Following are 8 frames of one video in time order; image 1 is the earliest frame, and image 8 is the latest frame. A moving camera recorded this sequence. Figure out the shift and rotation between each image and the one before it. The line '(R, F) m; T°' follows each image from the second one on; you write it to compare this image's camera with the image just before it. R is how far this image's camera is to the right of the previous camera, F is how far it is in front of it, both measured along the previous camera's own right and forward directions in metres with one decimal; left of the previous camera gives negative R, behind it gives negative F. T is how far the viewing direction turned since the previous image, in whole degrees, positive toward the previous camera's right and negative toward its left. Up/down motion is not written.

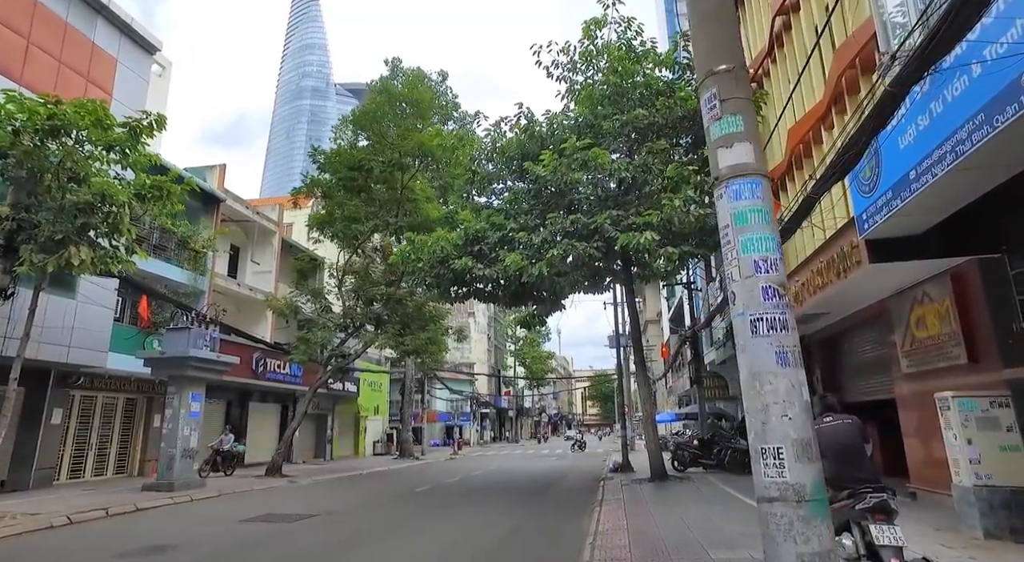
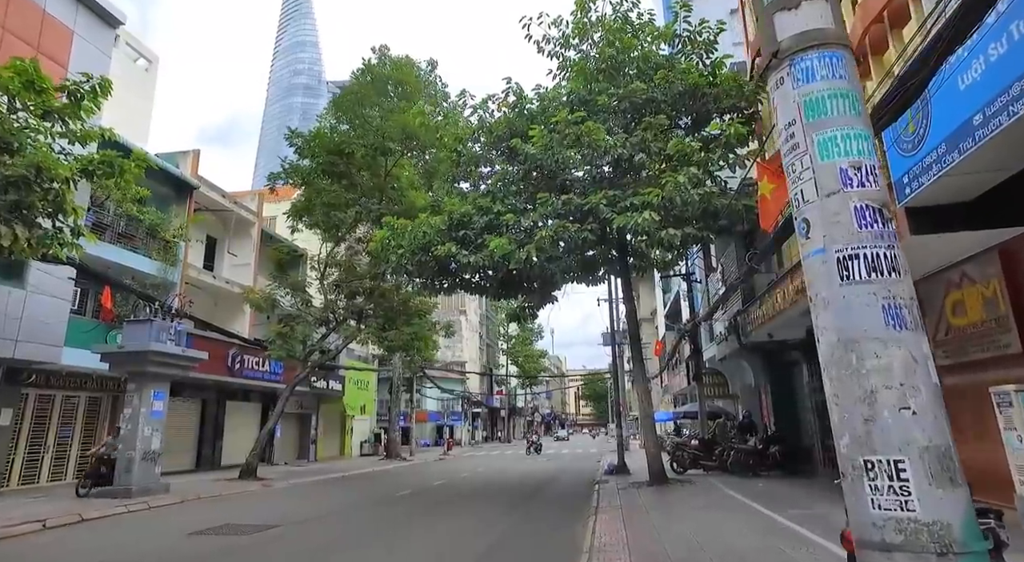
(+0.1, +1.0) m; +1°
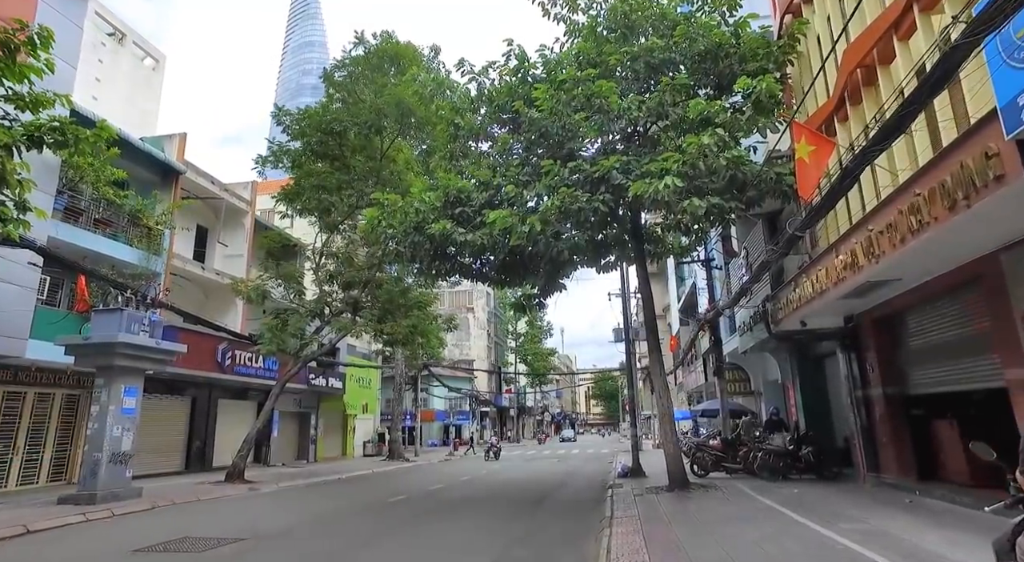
(+0.1, +1.2) m; -1°
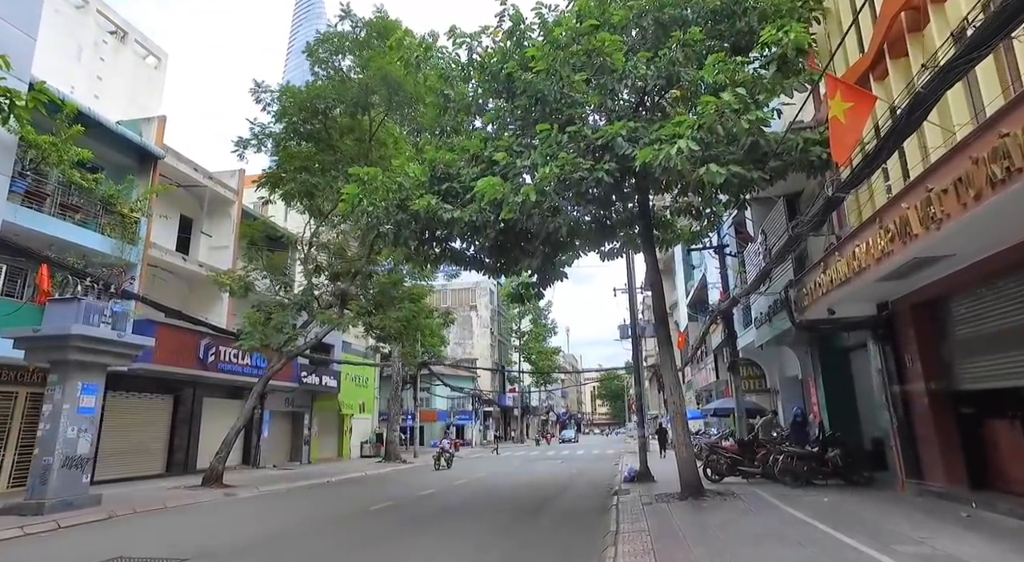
(+0.2, +1.1) m; -1°
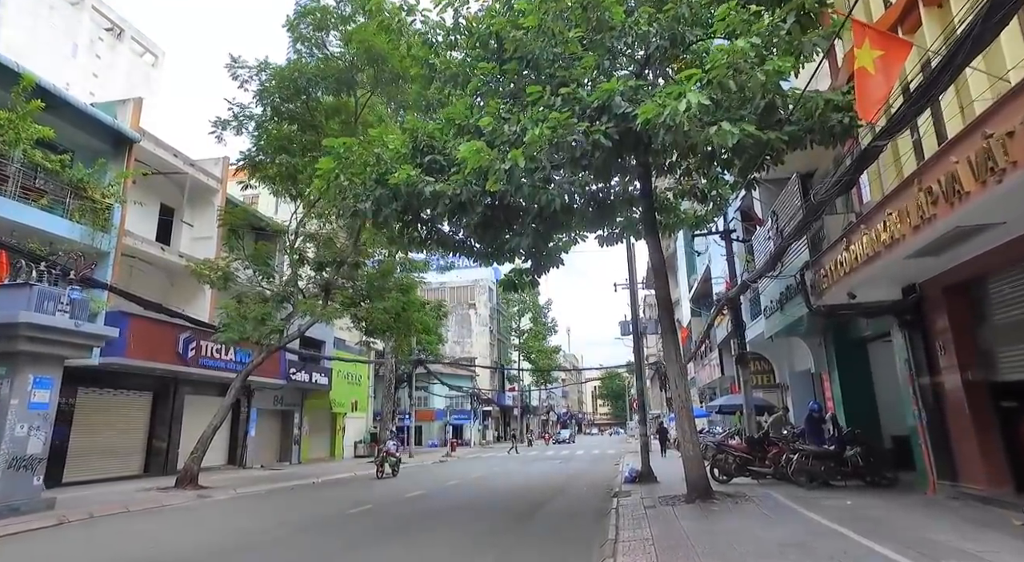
(+0.2, +0.9) m; 0°
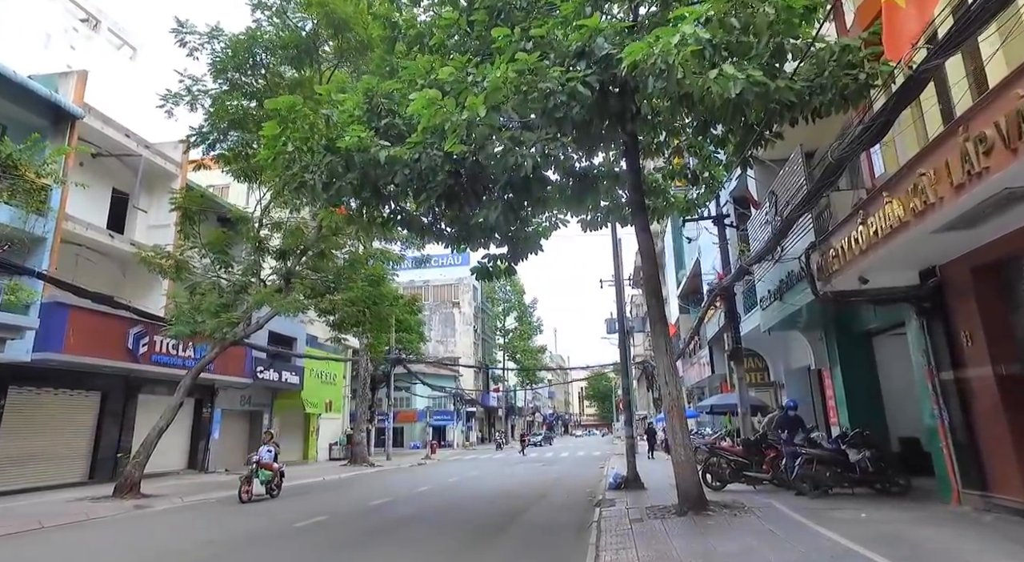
(+0.3, +1.1) m; +1°
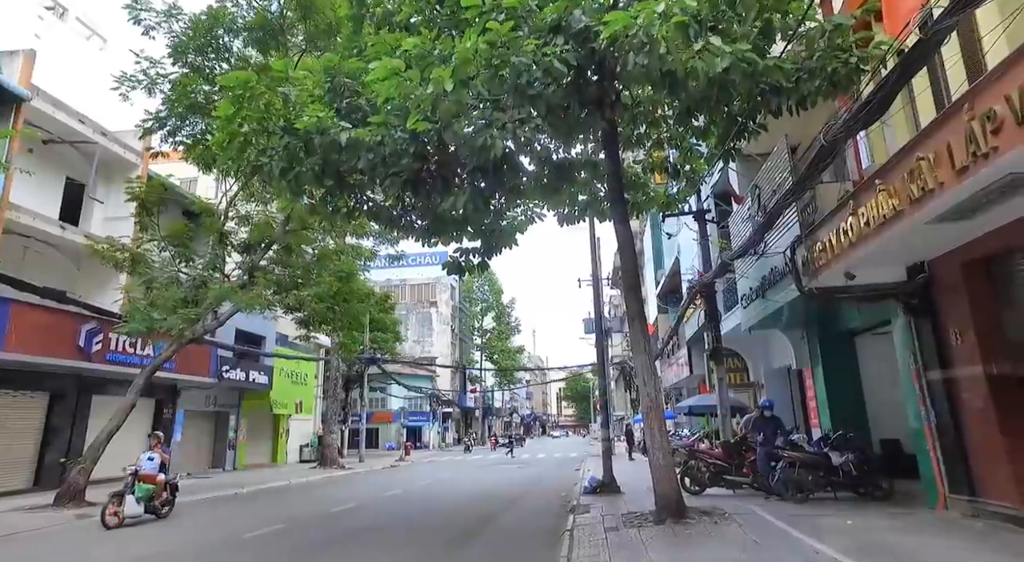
(+0.1, +0.5) m; +2°
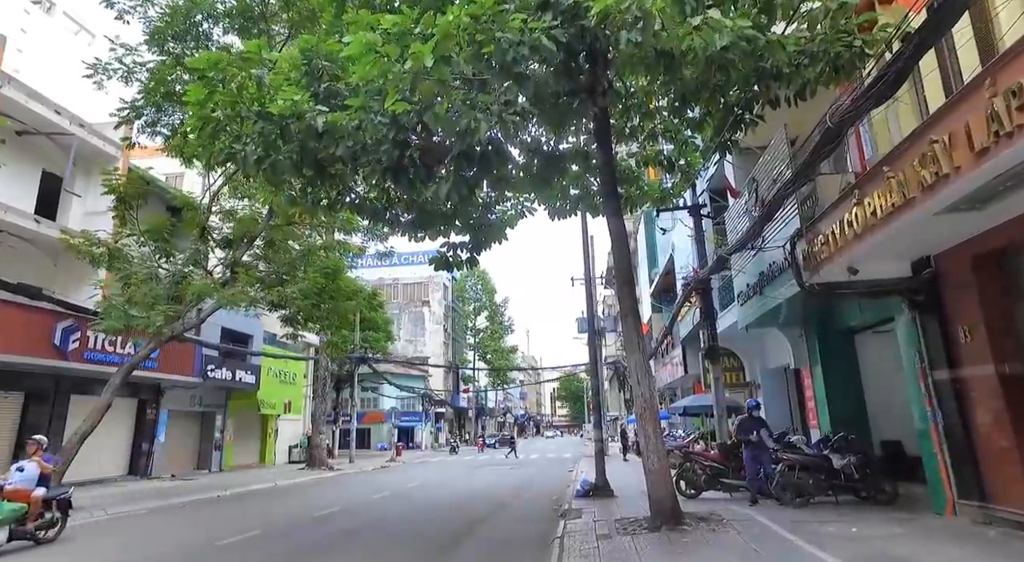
(+0.1, +0.4) m; +1°
